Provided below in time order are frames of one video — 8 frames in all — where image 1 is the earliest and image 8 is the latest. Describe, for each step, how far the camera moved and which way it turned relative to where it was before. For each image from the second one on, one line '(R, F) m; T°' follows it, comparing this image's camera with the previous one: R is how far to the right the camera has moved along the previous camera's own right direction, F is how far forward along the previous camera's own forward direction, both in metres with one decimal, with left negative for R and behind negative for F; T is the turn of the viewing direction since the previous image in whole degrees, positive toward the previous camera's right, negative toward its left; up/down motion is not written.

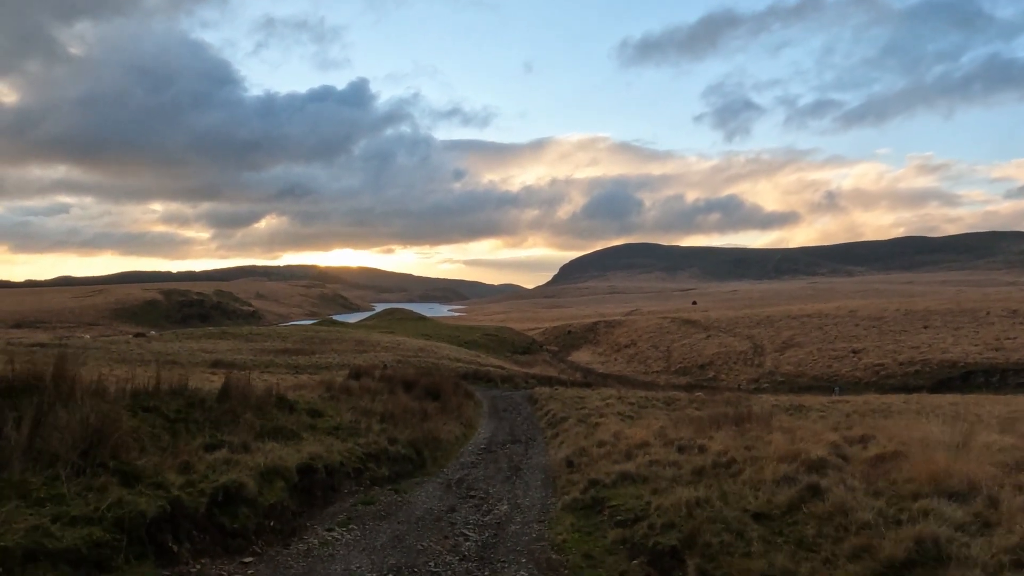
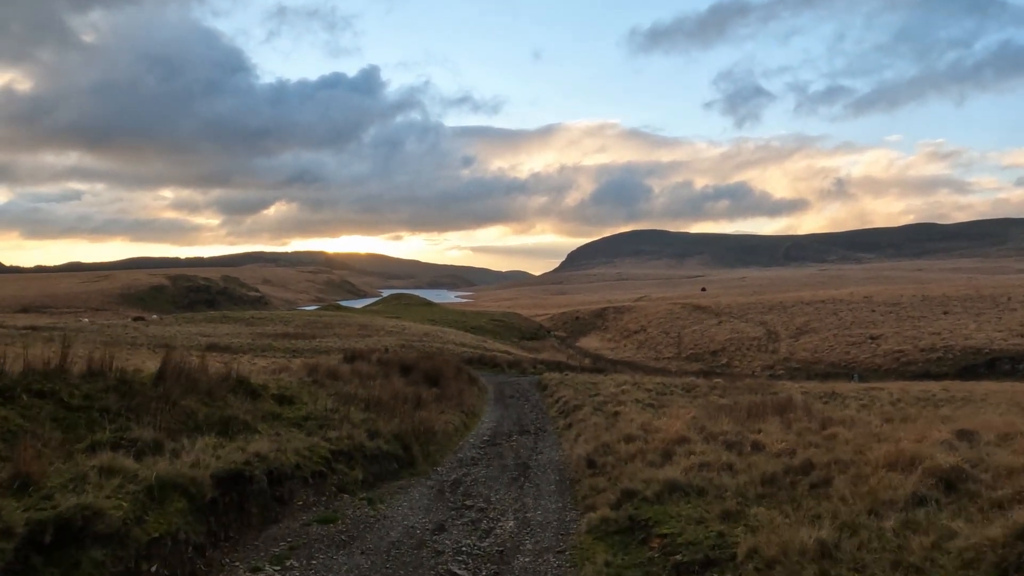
(0.0, +3.1) m; -1°
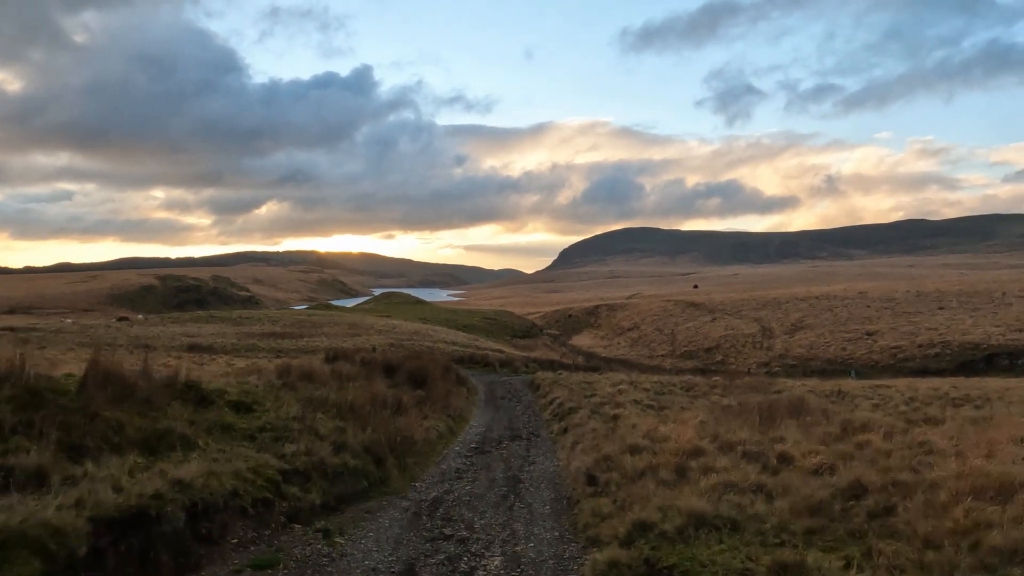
(+0.1, +1.8) m; +1°
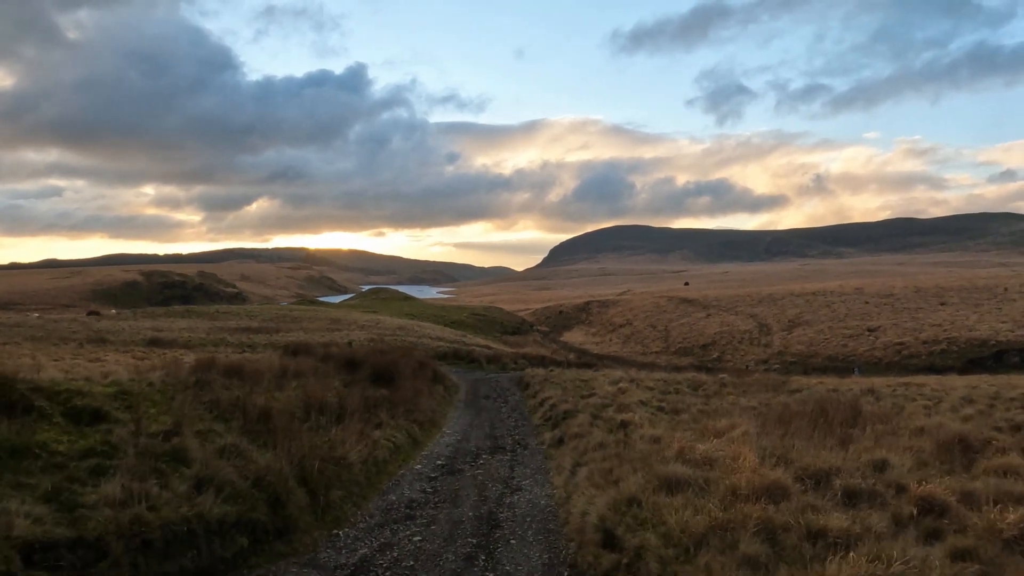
(+0.2, +4.3) m; +1°
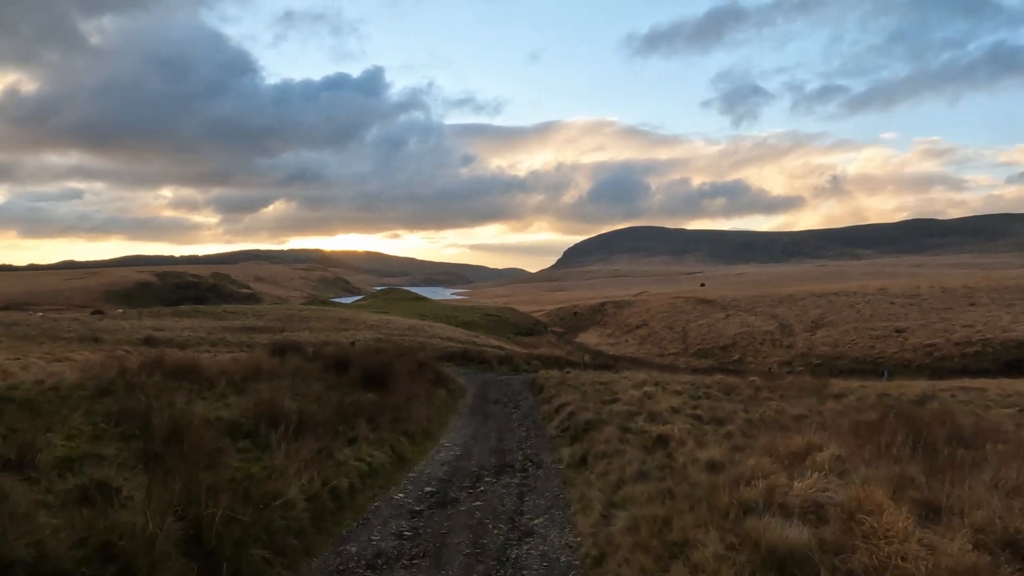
(+0.1, +3.1) m; -1°
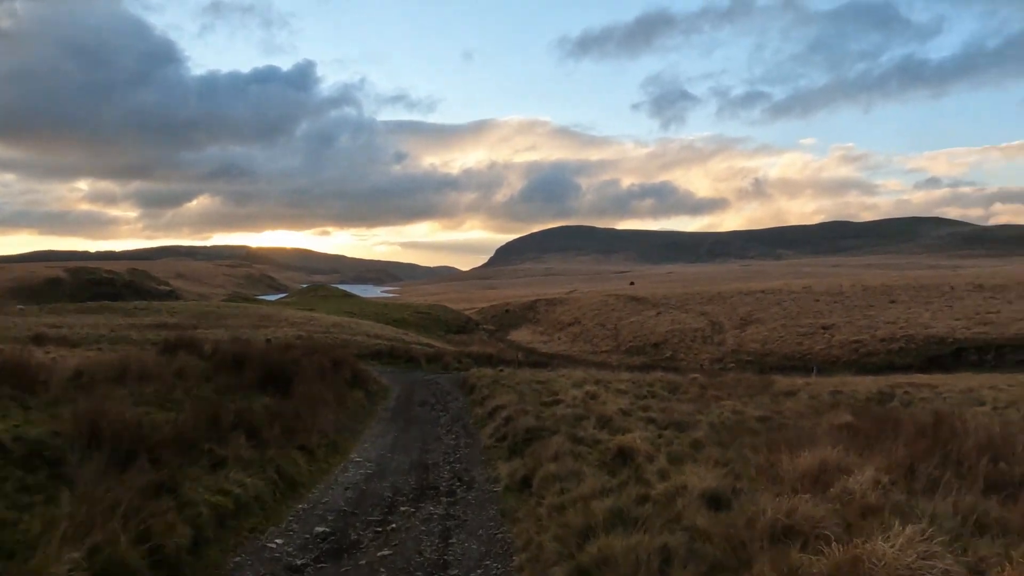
(+0.1, +2.8) m; +6°
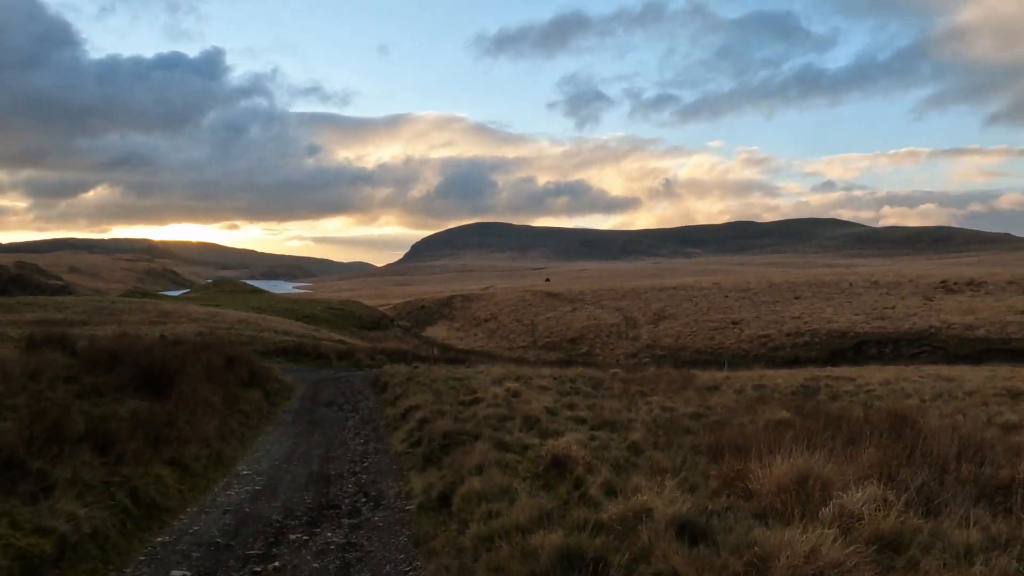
(0.0, +1.7) m; +7°
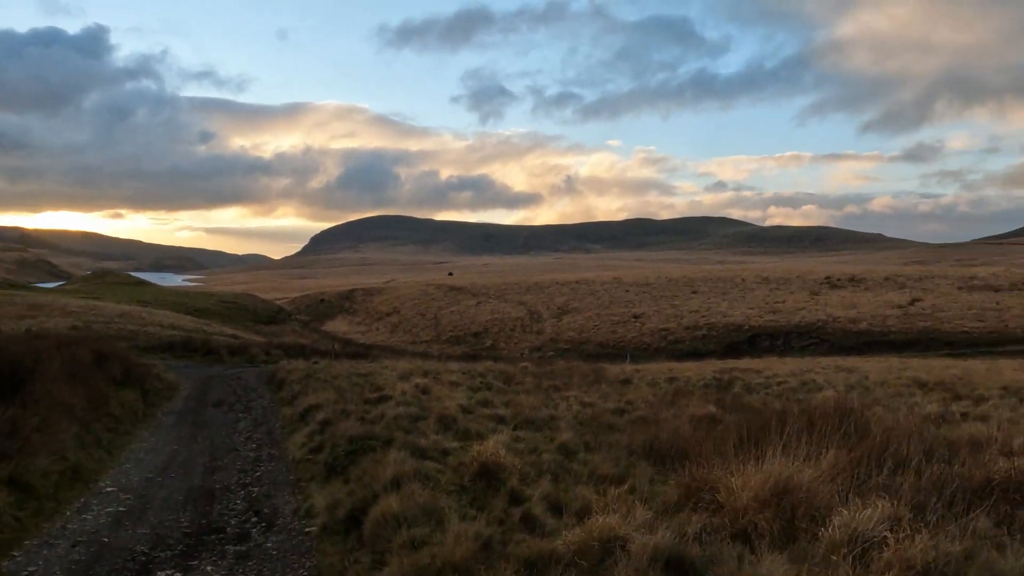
(-0.2, +1.4) m; +8°
